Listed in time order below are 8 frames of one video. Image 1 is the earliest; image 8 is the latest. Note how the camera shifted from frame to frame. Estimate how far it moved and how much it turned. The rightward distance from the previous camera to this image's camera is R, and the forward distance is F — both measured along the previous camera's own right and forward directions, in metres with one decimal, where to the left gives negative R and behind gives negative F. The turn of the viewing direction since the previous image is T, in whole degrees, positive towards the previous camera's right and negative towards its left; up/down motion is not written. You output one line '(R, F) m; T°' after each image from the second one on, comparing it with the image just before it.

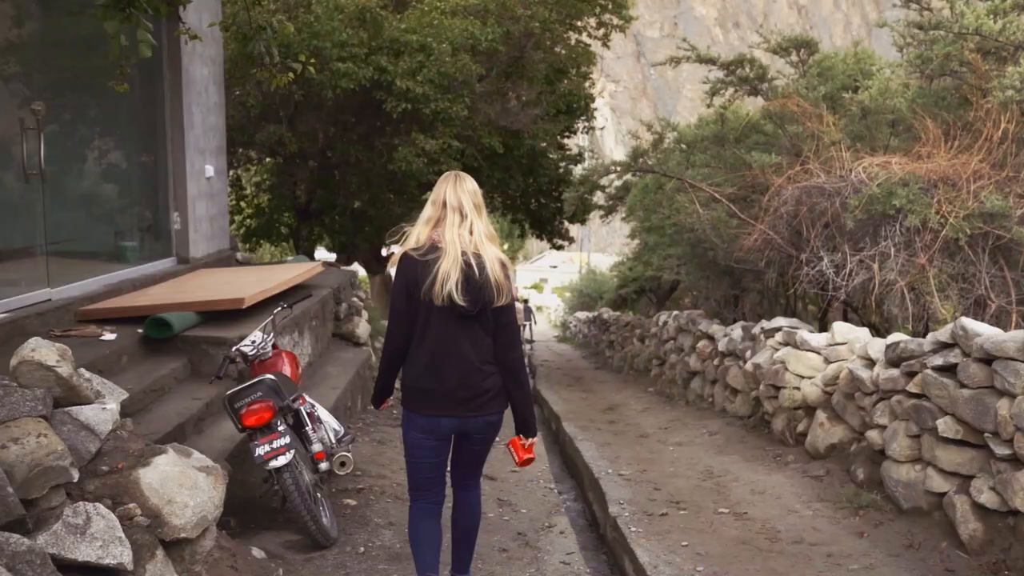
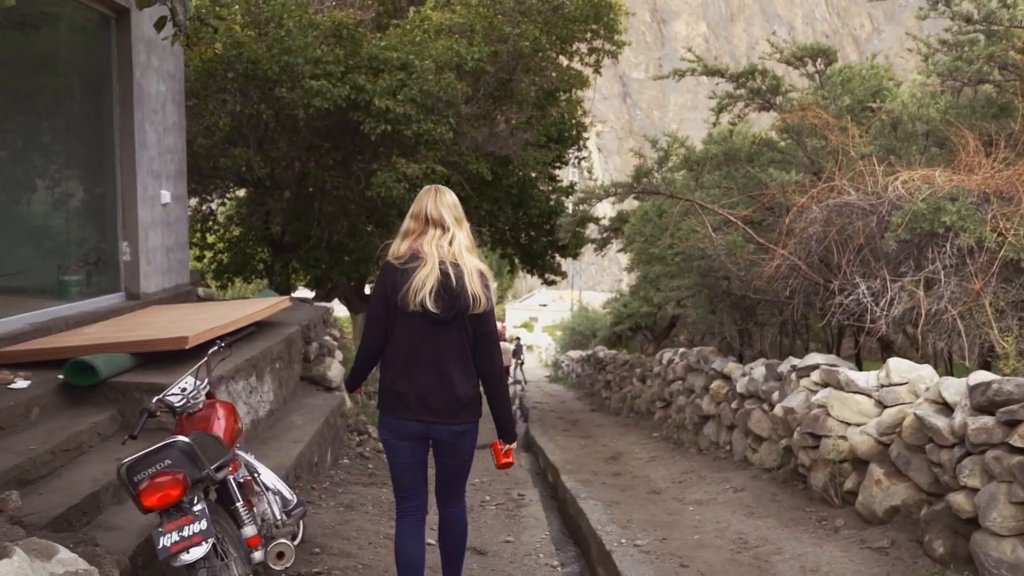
(0.0, +1.1) m; +1°
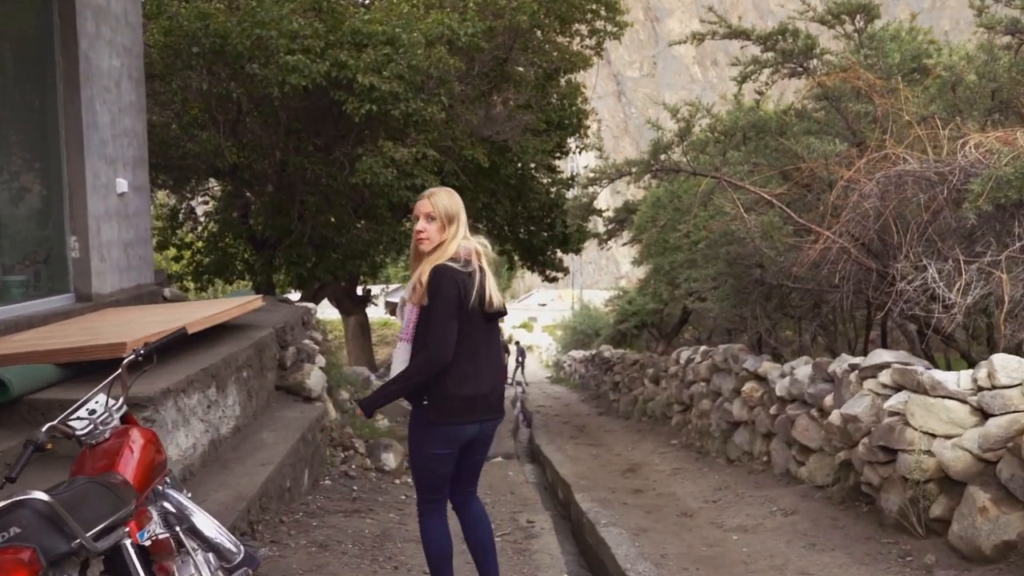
(0.0, +1.2) m; 0°
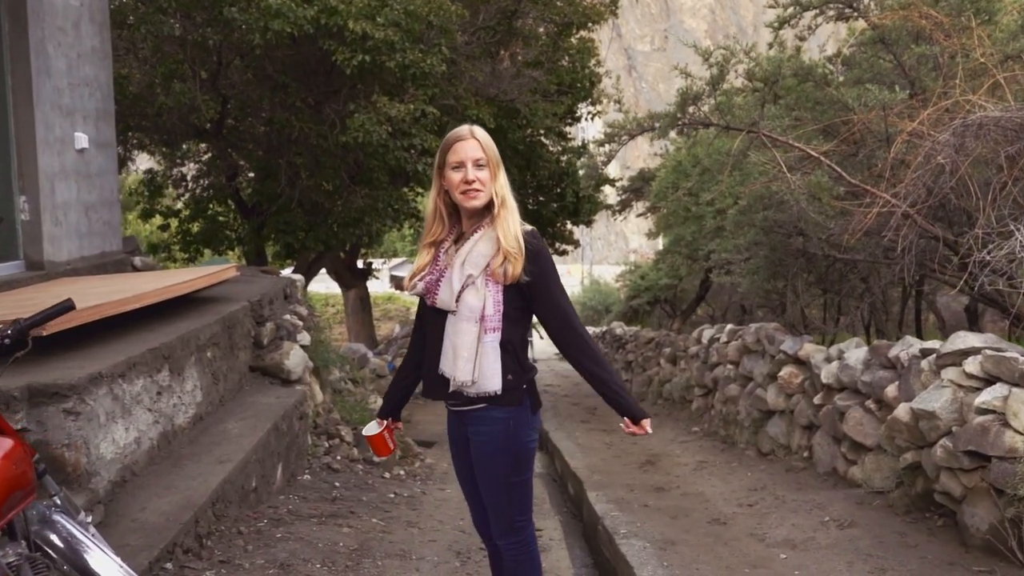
(0.0, +1.0) m; -1°
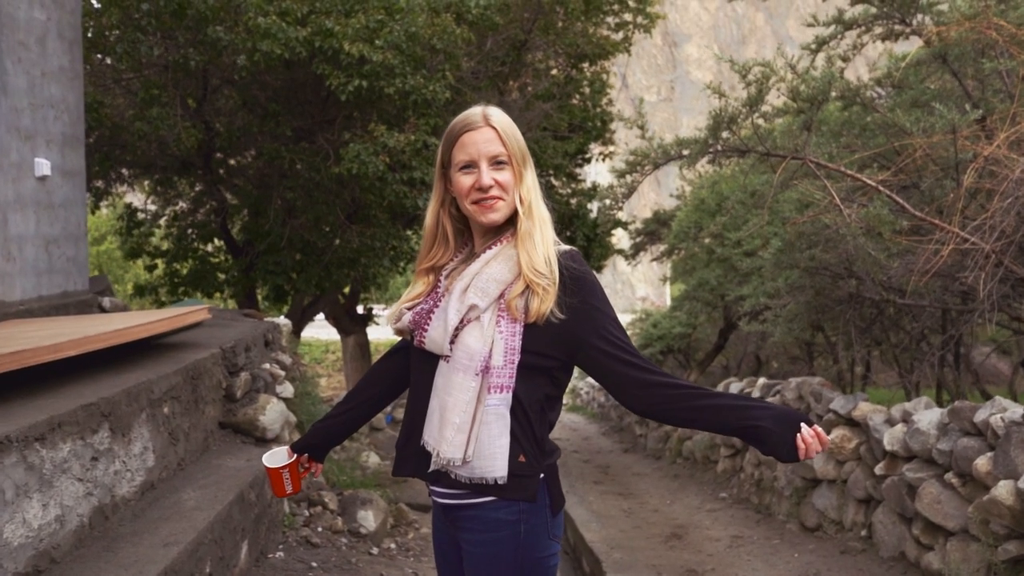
(0.0, +0.9) m; 0°
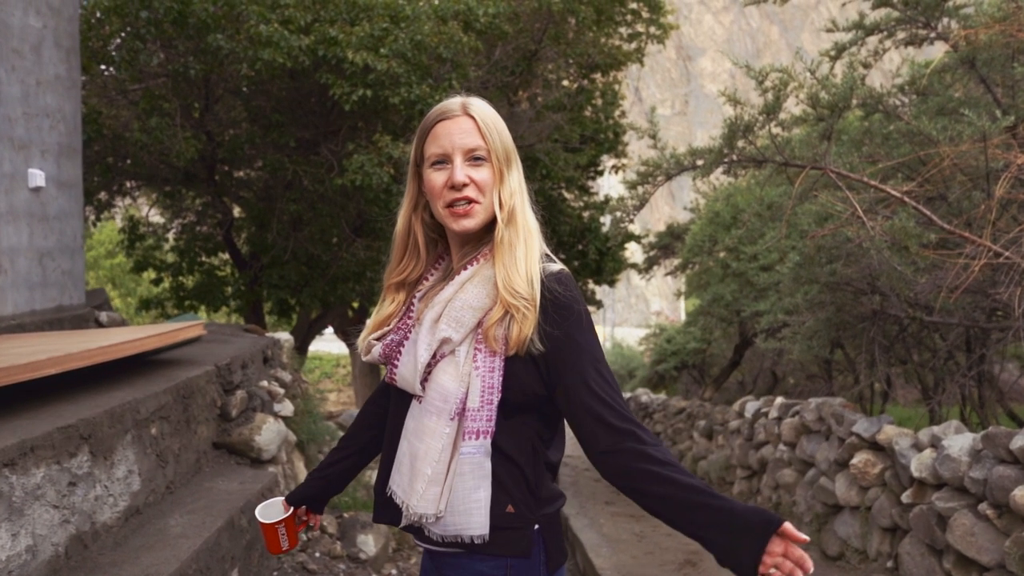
(+0.1, +0.3) m; -1°
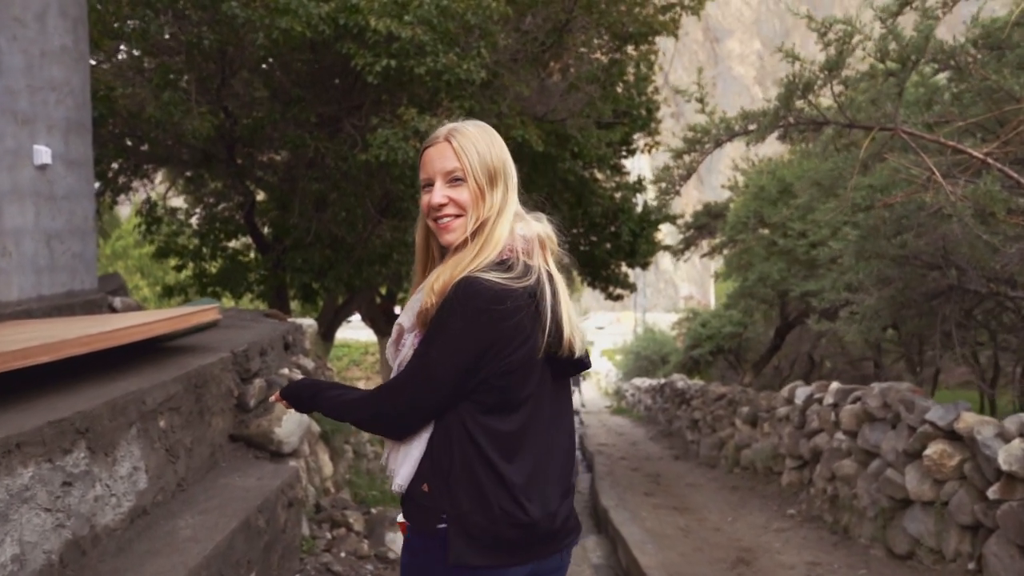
(-0.1, +0.5) m; -2°
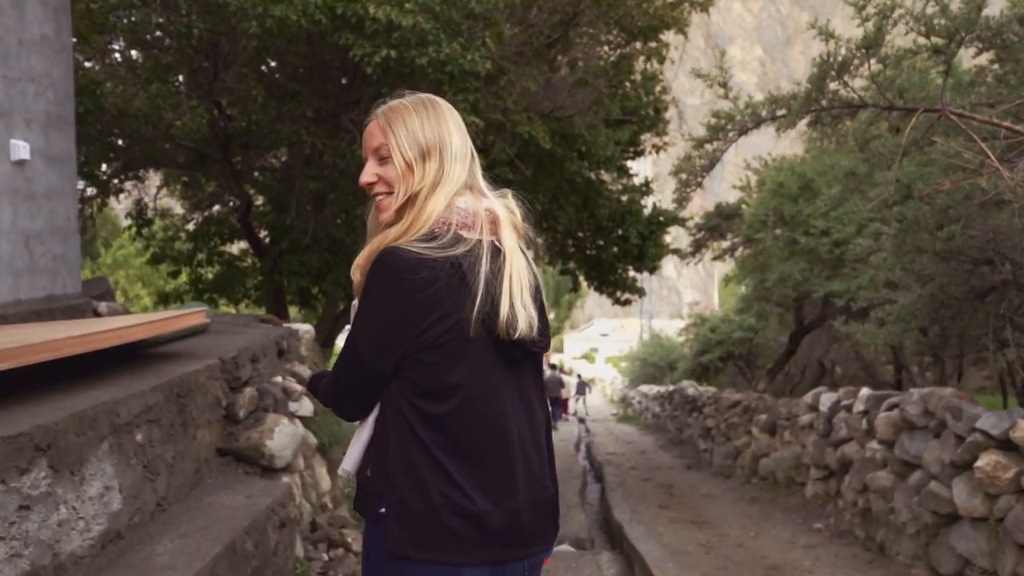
(-0.1, +0.5) m; 0°
